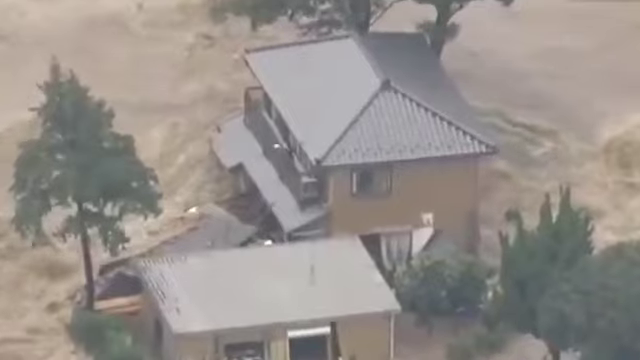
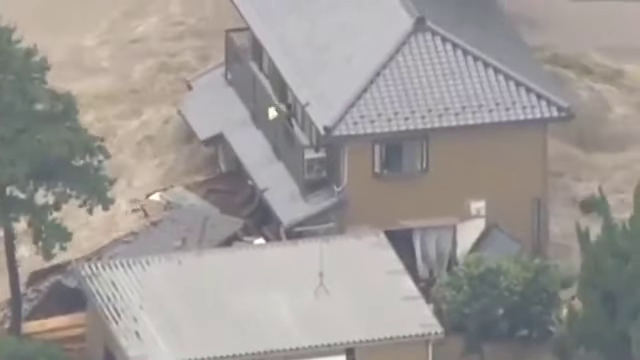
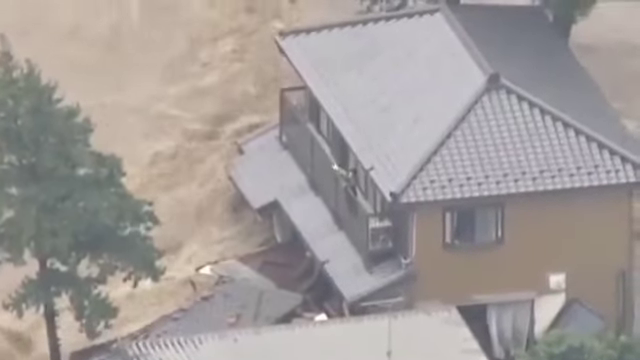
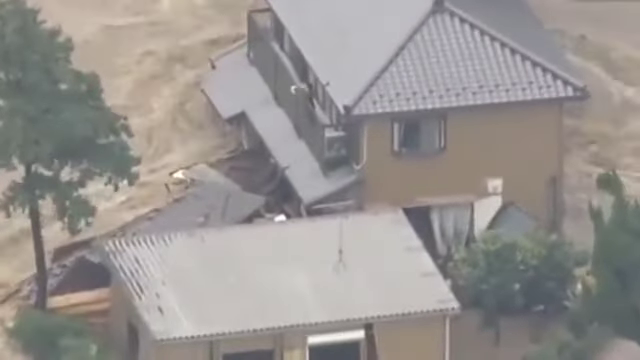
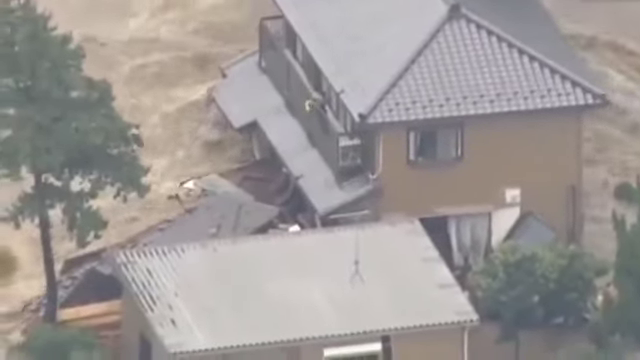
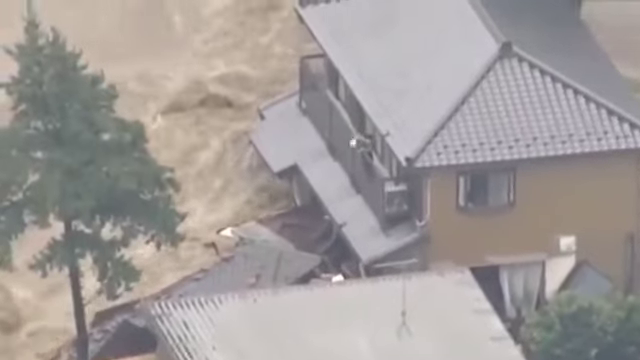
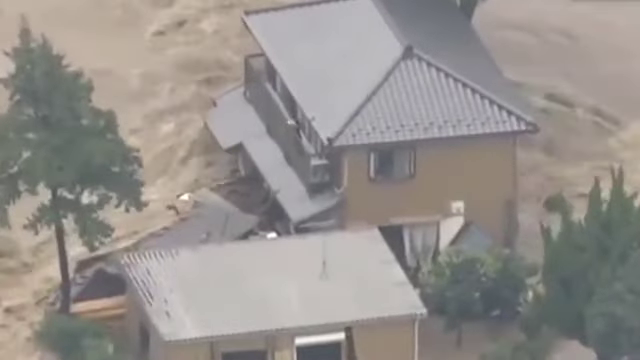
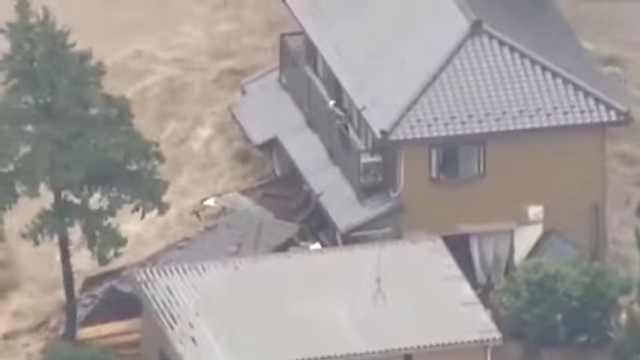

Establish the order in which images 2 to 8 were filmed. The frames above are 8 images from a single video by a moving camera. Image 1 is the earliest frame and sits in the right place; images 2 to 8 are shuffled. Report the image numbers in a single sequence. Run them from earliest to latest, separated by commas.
7, 4, 2, 5, 8, 6, 3
